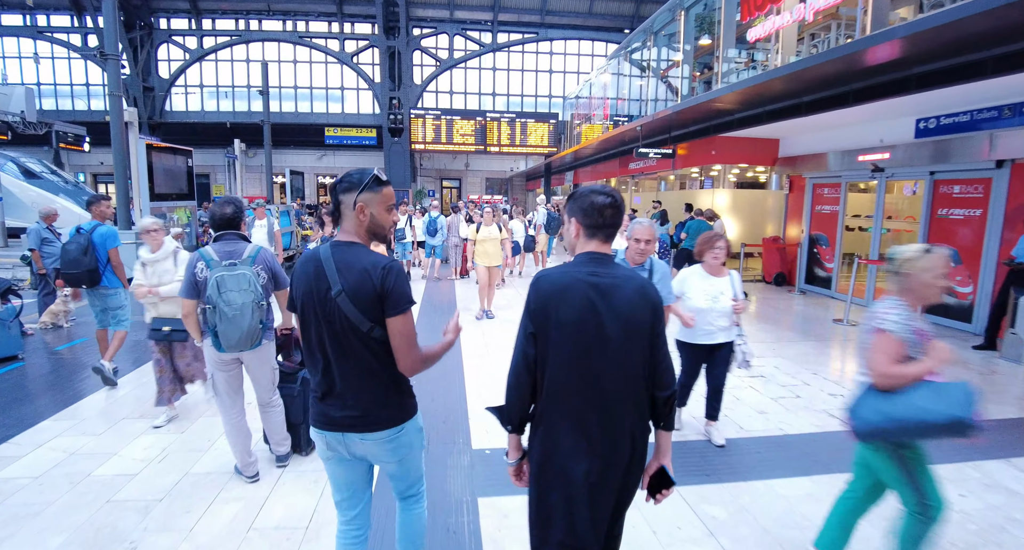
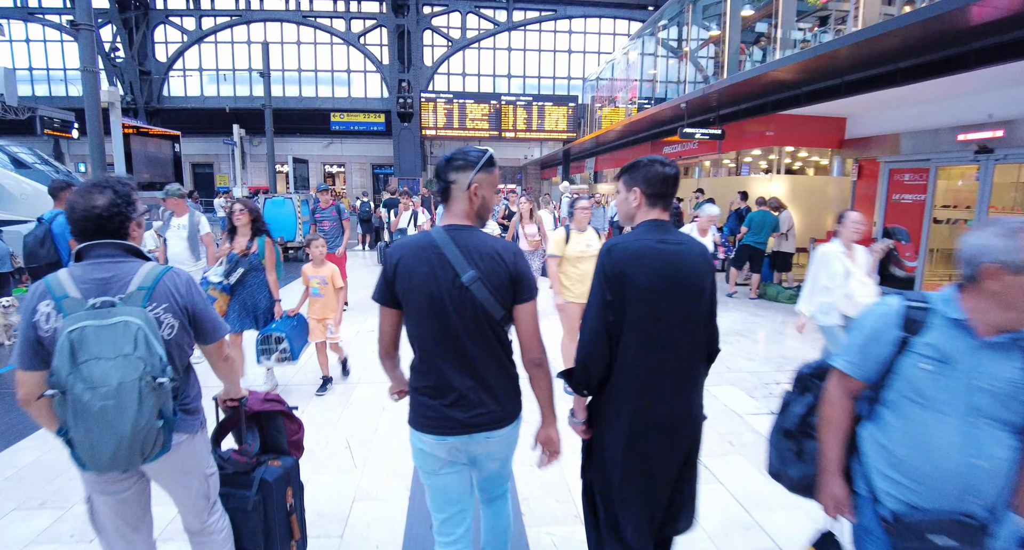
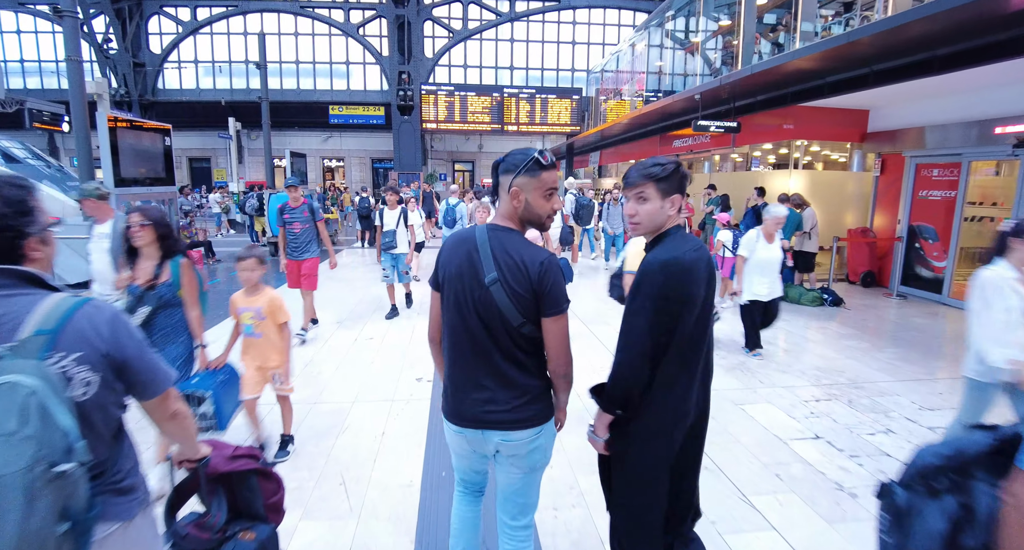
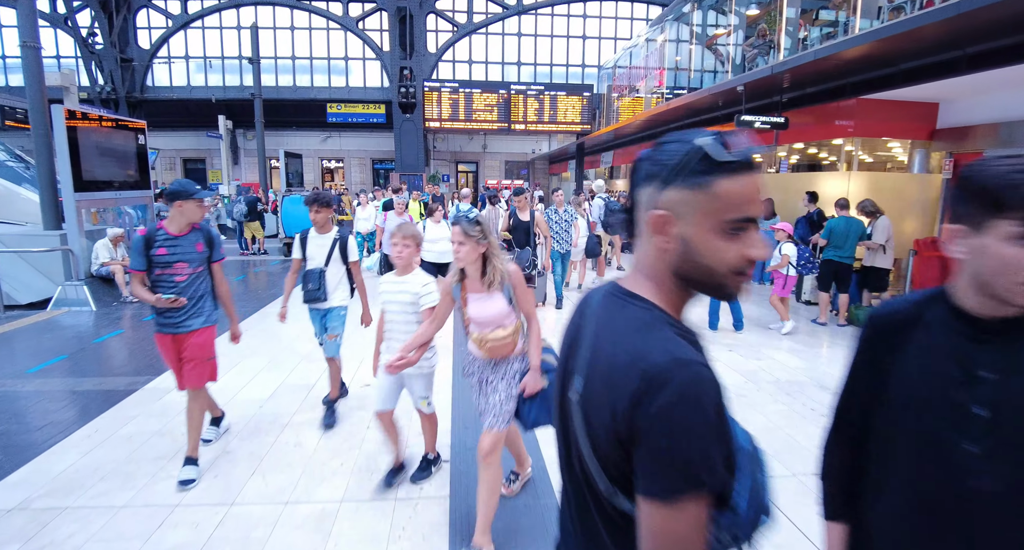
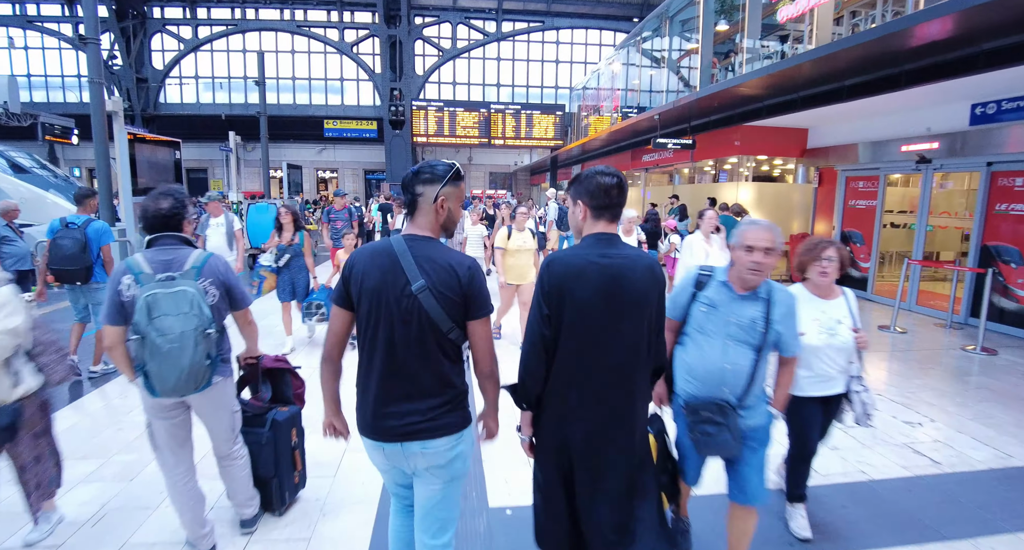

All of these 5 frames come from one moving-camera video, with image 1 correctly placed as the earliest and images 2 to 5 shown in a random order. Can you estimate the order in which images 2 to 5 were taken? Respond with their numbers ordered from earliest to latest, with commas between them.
5, 2, 3, 4
